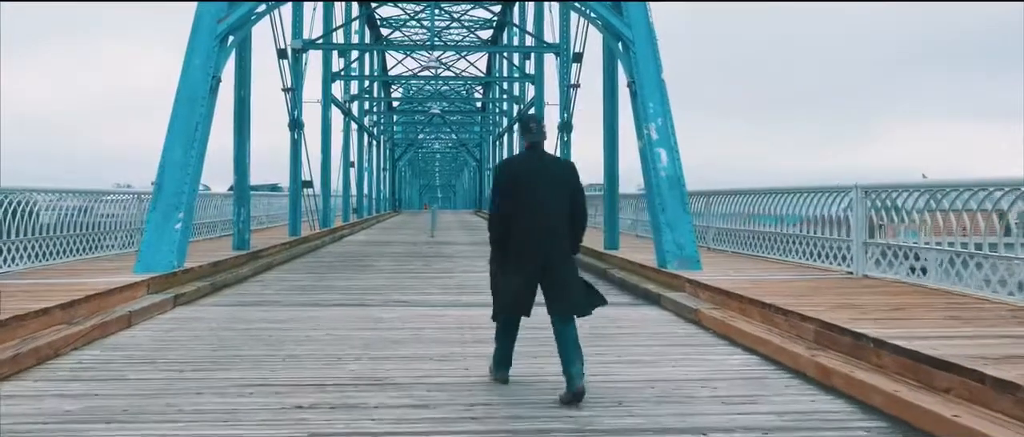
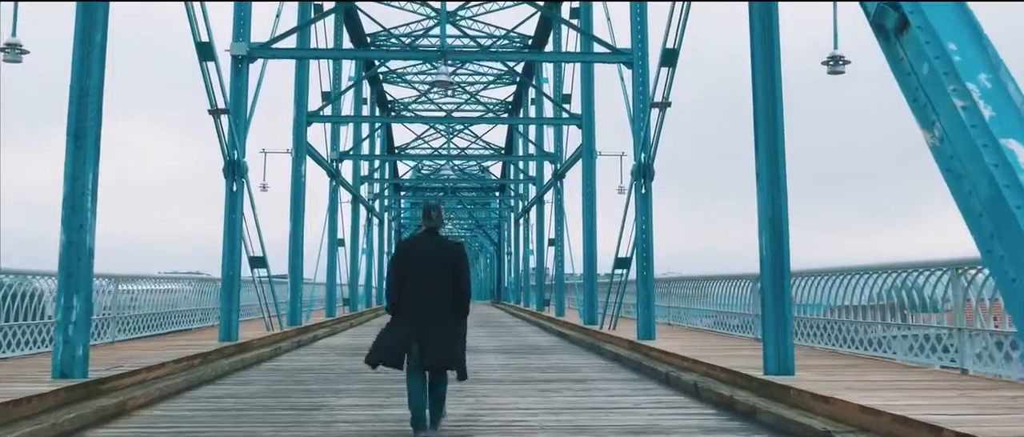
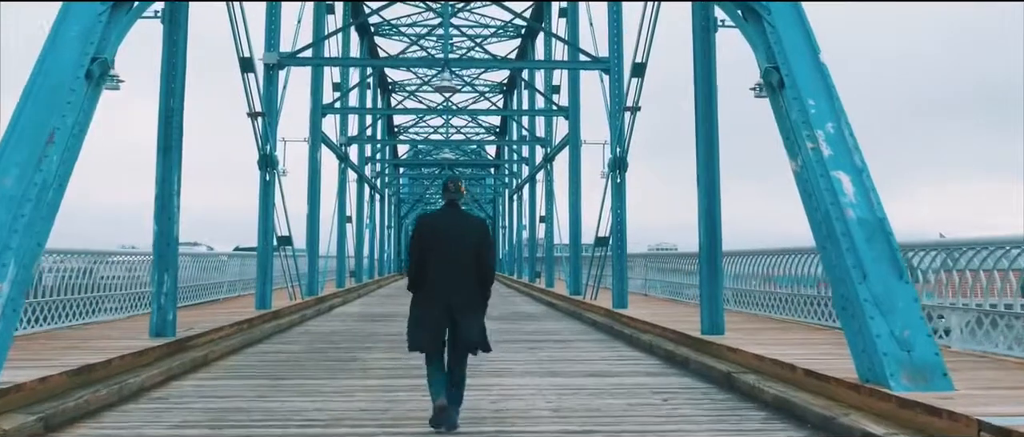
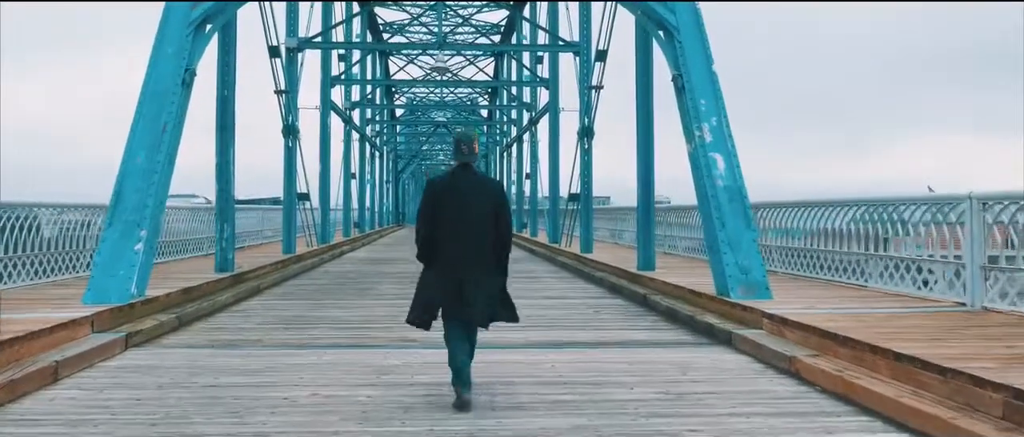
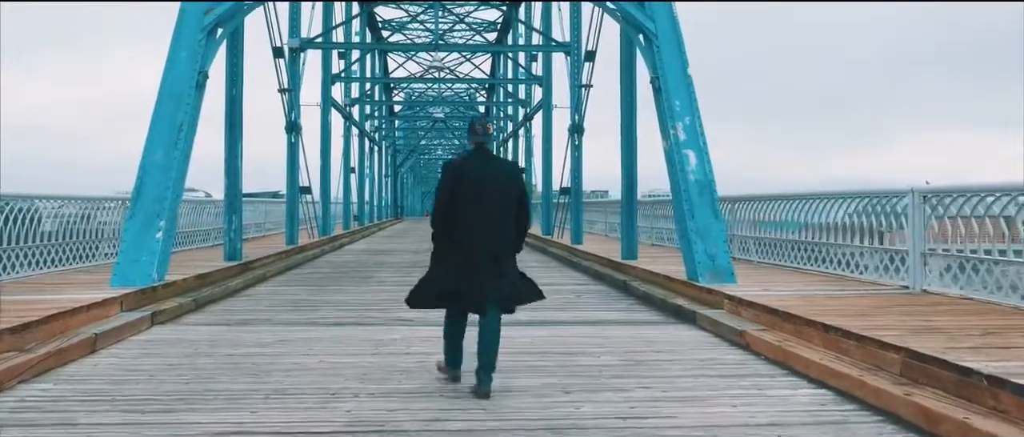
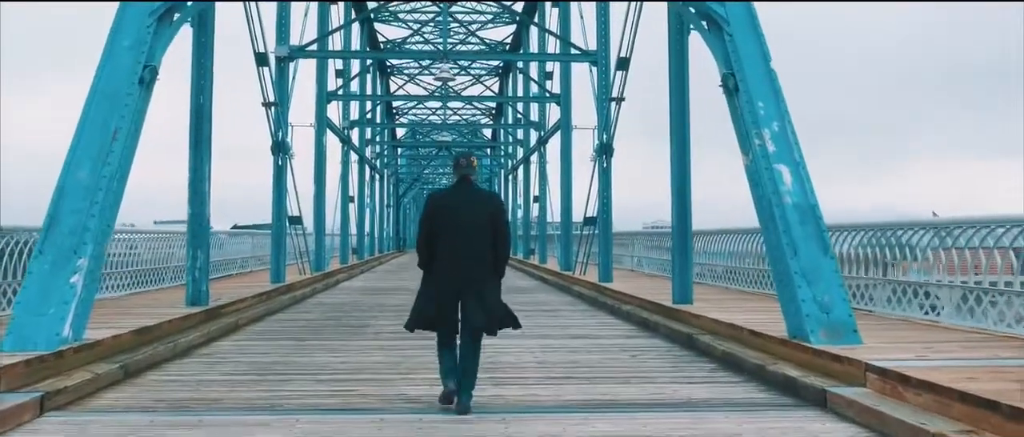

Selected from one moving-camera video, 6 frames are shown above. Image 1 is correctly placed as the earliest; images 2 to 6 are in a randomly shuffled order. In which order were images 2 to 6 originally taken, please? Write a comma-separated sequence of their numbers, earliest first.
5, 4, 6, 3, 2
